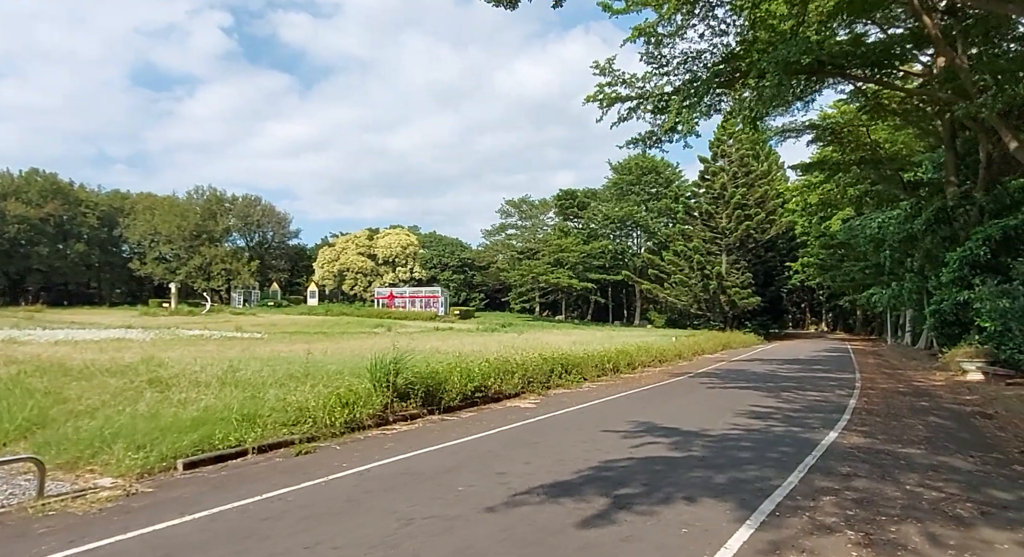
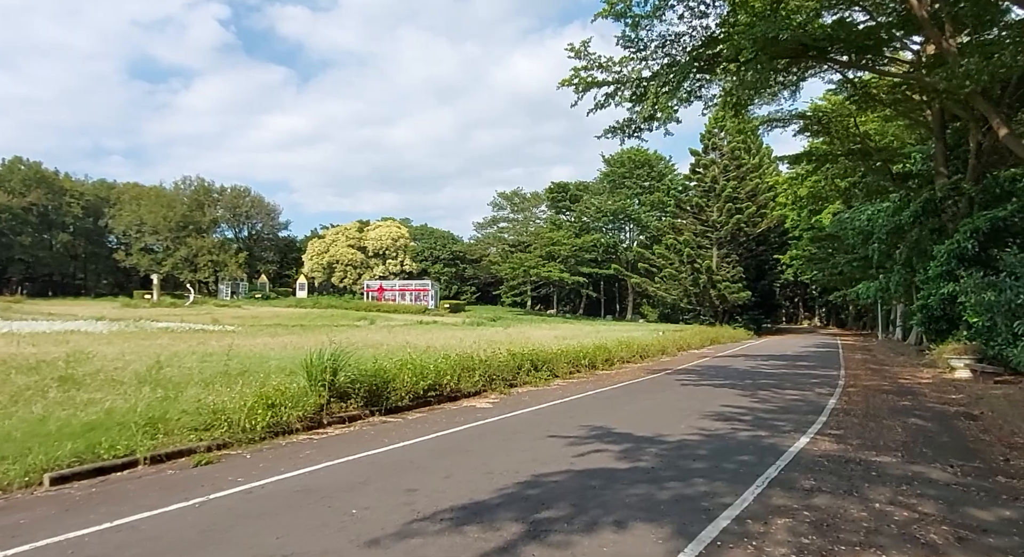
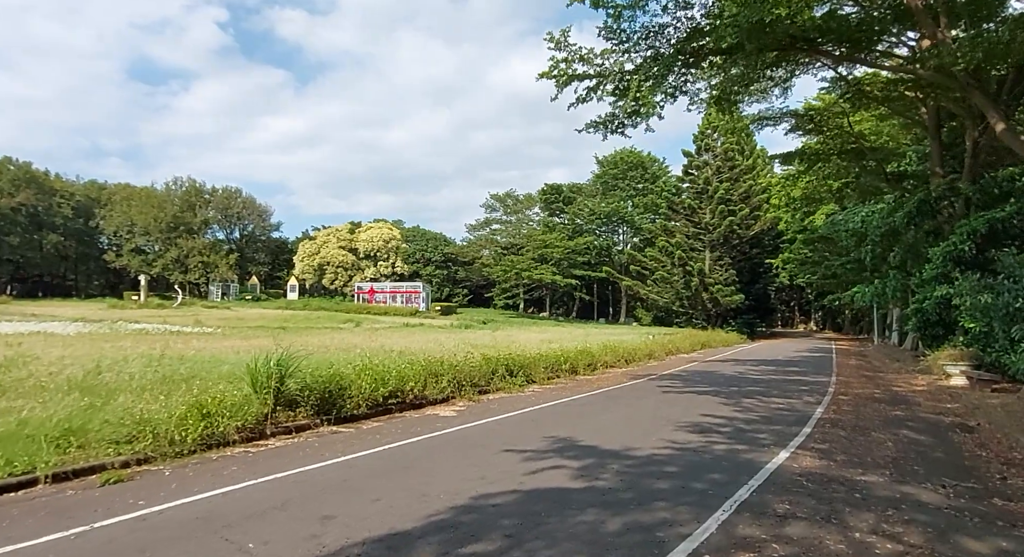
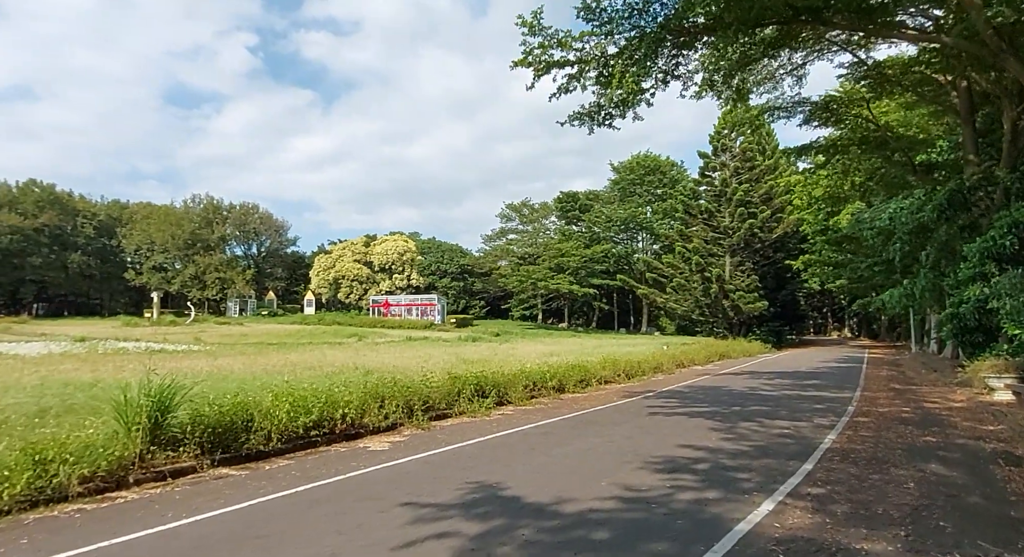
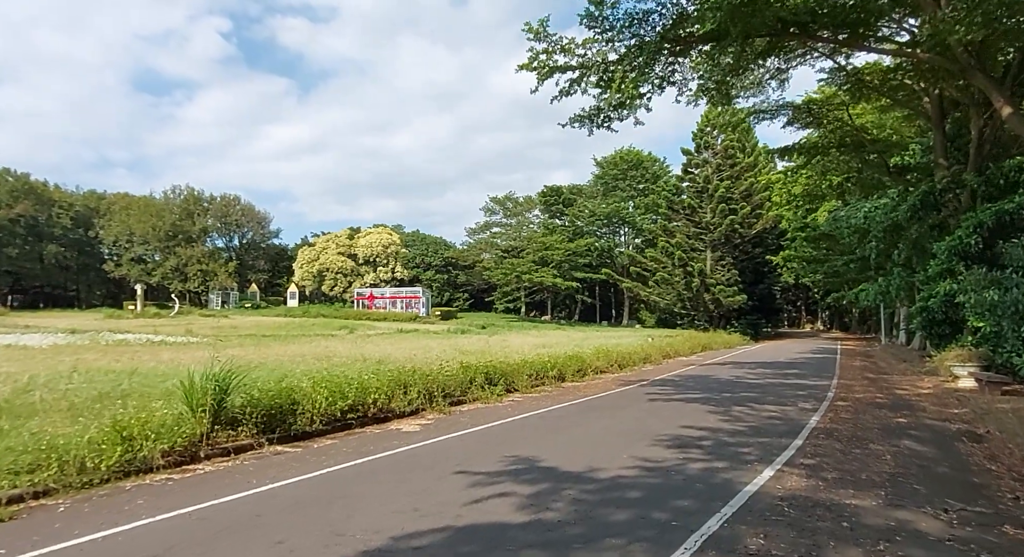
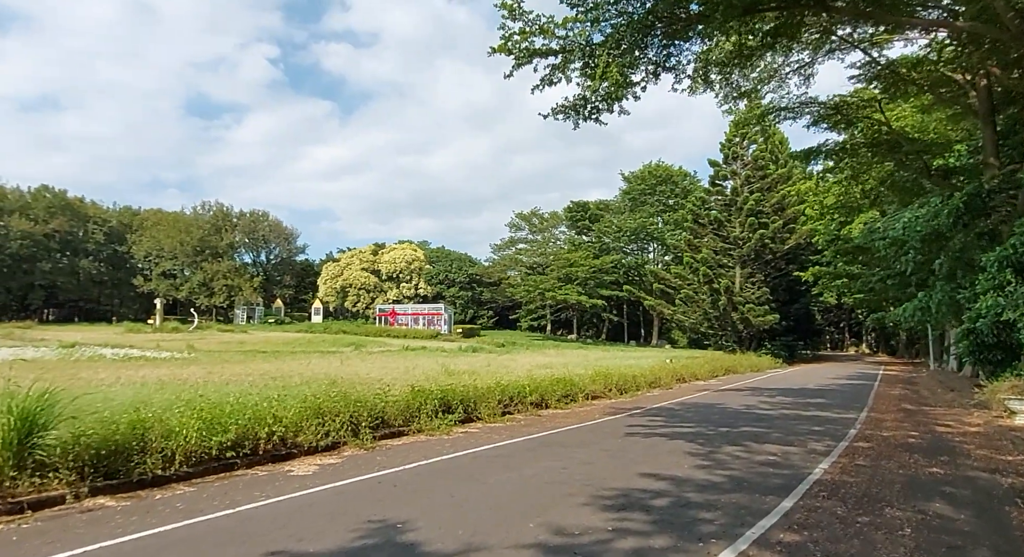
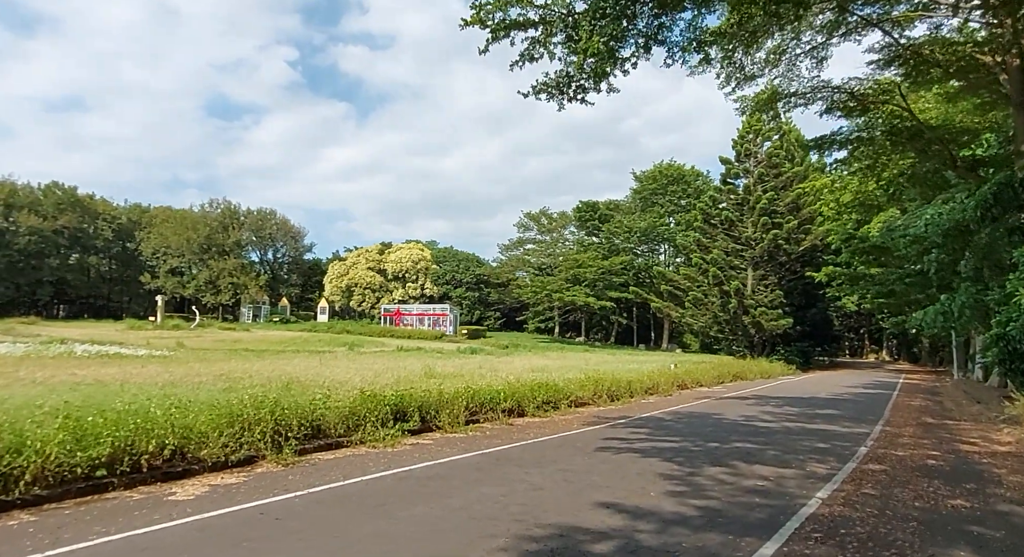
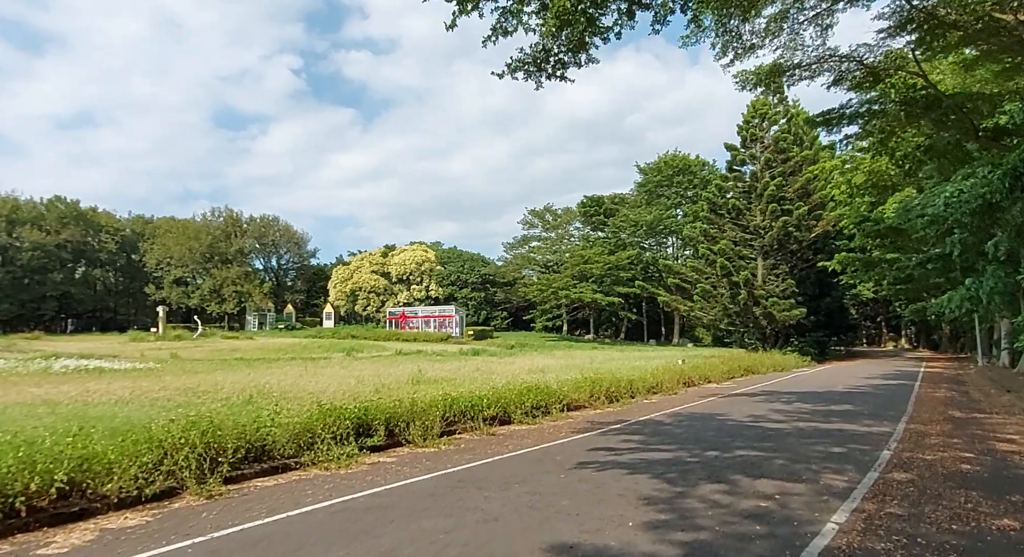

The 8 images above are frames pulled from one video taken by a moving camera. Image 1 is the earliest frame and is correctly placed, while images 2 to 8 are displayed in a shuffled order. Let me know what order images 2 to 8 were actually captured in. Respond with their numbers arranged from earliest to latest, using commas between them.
2, 3, 5, 4, 6, 7, 8
